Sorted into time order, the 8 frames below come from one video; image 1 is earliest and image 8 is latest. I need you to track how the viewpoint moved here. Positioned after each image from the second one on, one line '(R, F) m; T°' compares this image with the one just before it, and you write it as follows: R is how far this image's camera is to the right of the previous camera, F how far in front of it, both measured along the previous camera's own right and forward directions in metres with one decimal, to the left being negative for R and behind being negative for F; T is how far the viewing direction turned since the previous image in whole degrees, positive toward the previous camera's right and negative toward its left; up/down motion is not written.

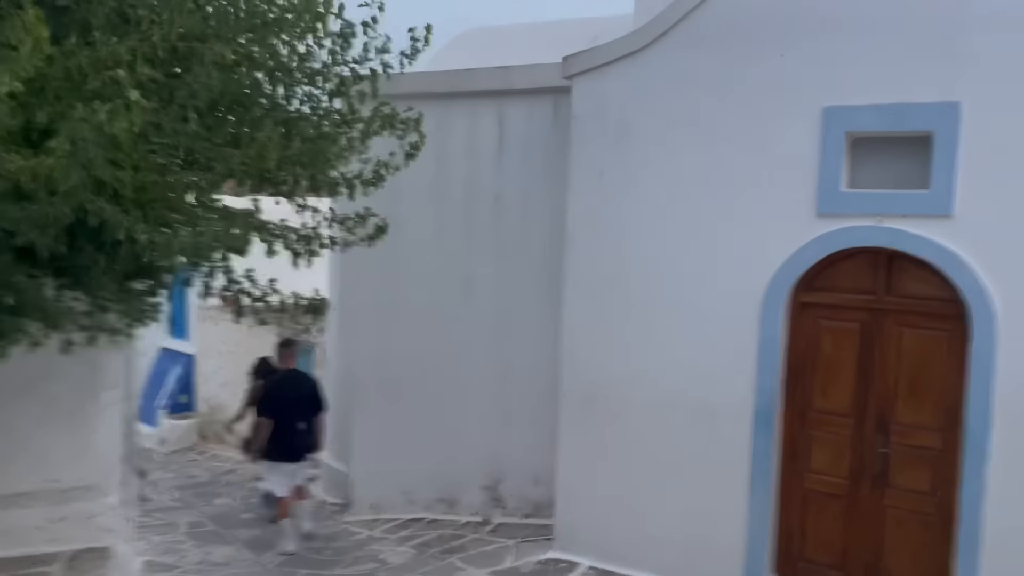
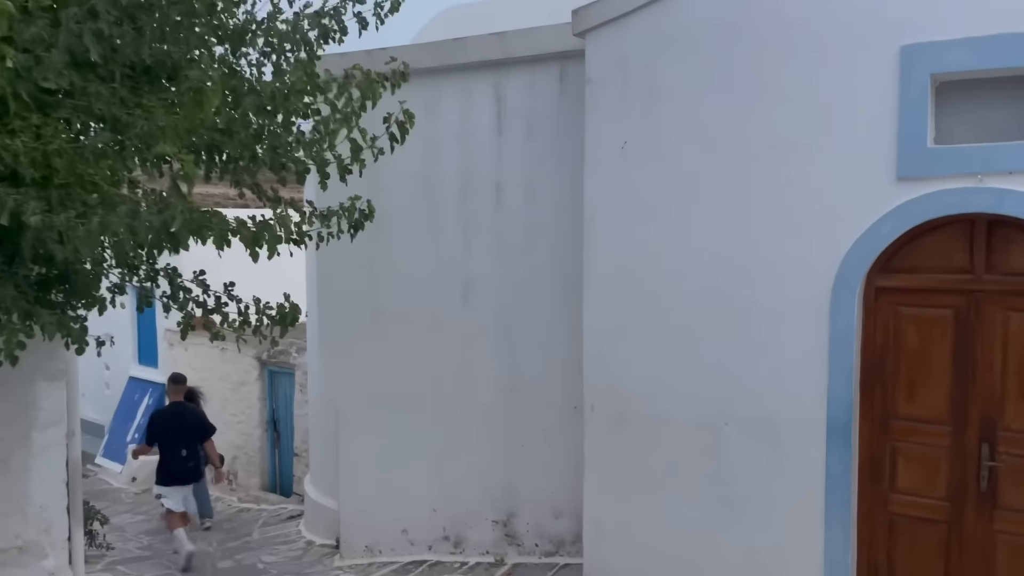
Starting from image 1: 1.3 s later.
(-0.2, +0.9) m; +1°
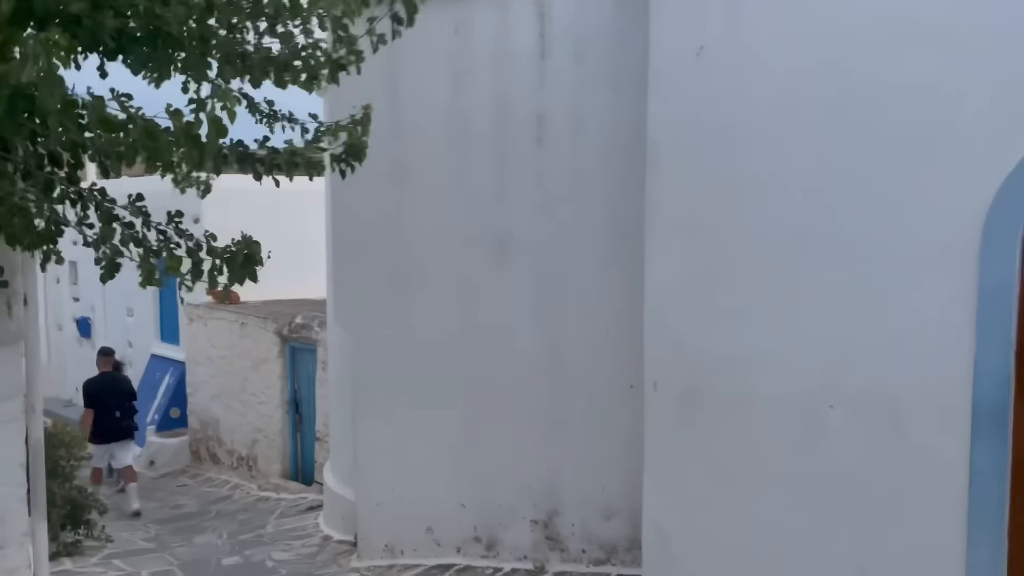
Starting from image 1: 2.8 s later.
(0.0, +1.0) m; -3°
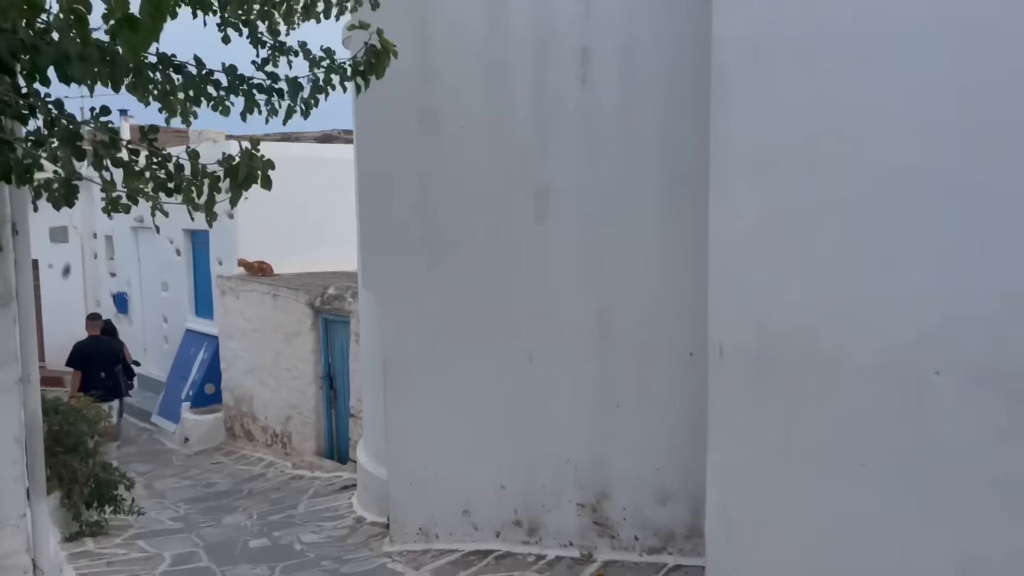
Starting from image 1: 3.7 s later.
(0.0, +0.5) m; -3°
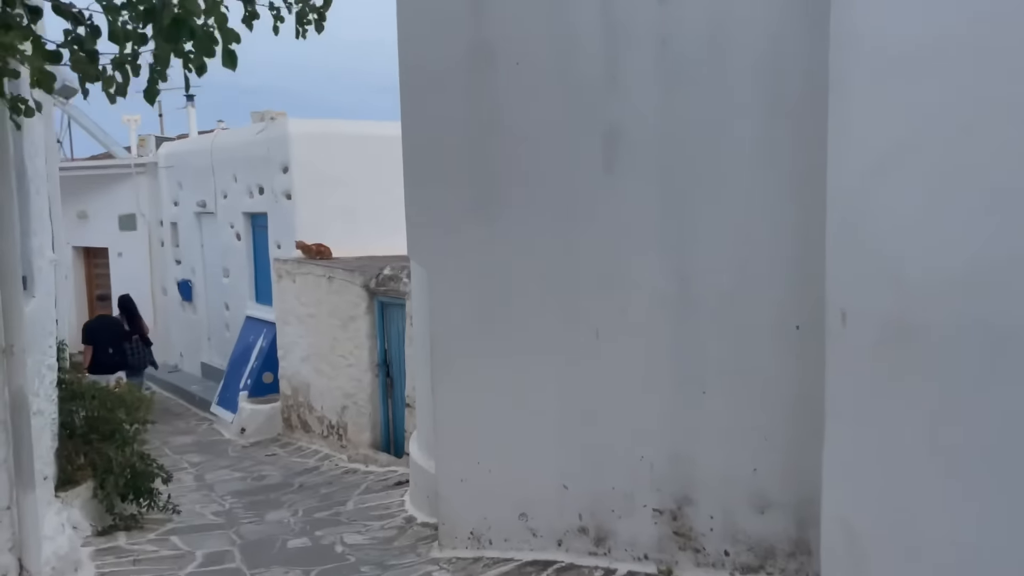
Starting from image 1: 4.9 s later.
(+0.1, +0.7) m; -5°
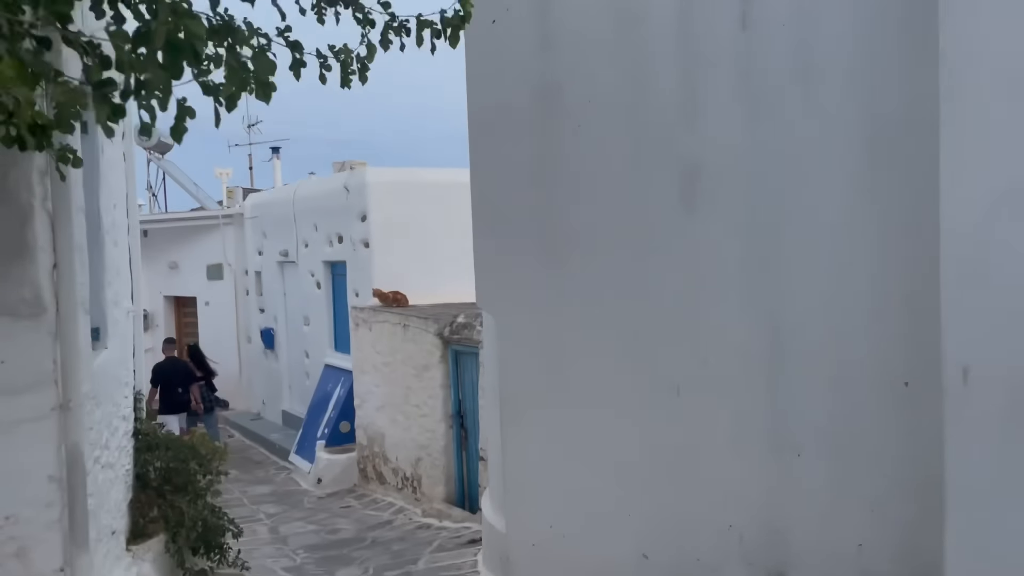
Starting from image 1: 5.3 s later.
(0.0, +0.2) m; -6°
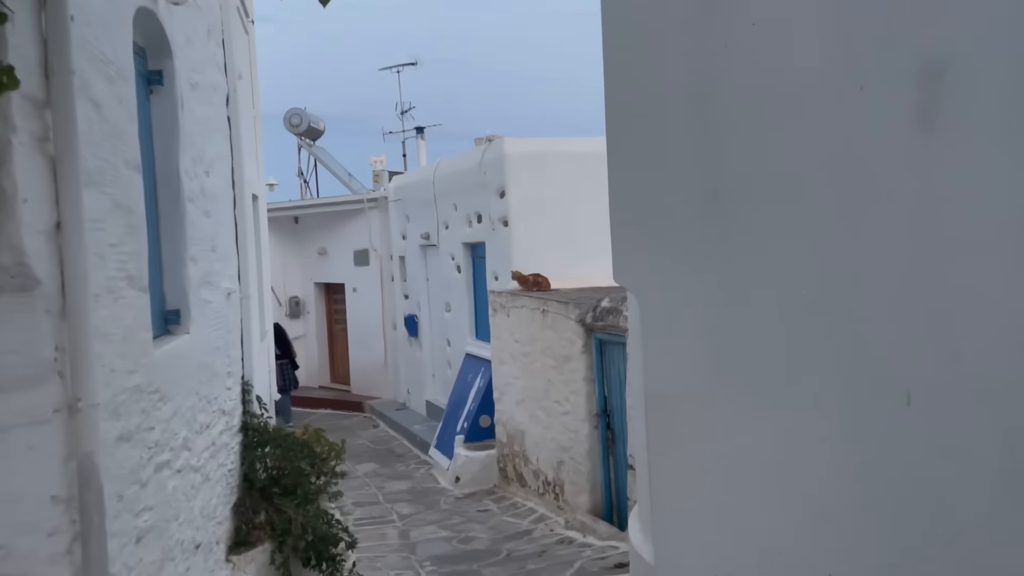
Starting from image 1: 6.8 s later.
(0.0, +1.0) m; -11°
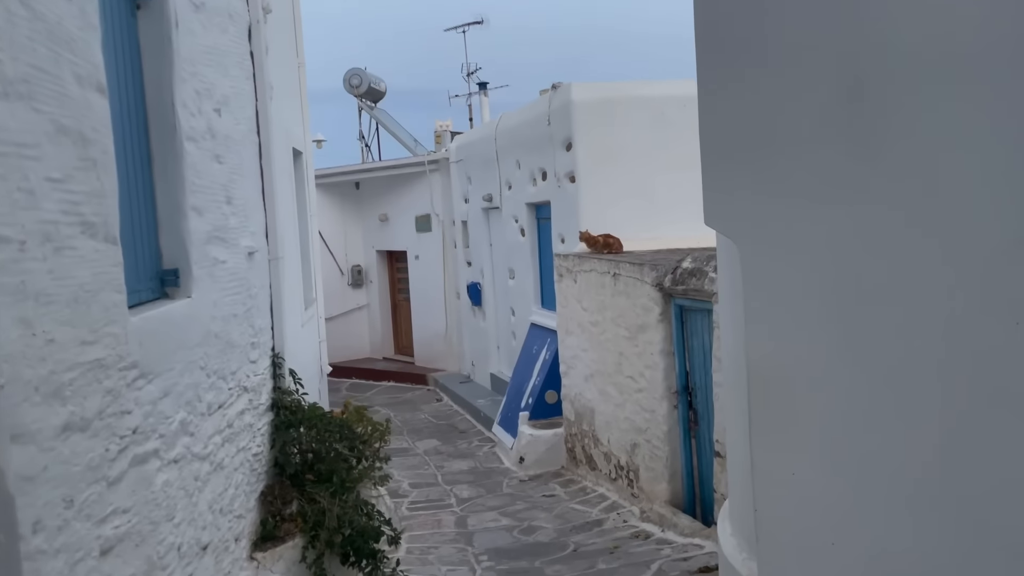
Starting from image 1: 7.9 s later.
(0.0, +0.8) m; -5°
